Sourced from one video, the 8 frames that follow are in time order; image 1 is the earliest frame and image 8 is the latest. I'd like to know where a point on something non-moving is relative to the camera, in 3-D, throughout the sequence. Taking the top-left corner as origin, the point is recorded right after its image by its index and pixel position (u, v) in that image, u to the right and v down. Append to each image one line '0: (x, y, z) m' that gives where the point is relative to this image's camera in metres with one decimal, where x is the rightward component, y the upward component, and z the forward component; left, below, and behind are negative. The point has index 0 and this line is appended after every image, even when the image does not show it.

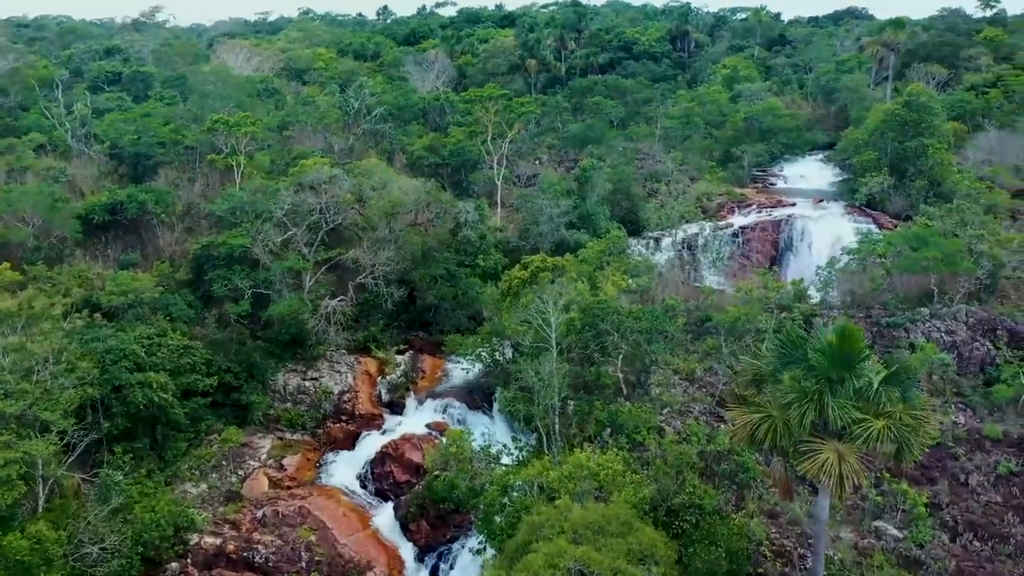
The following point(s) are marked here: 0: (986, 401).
0: (+12.3, -2.9, +19.3) m
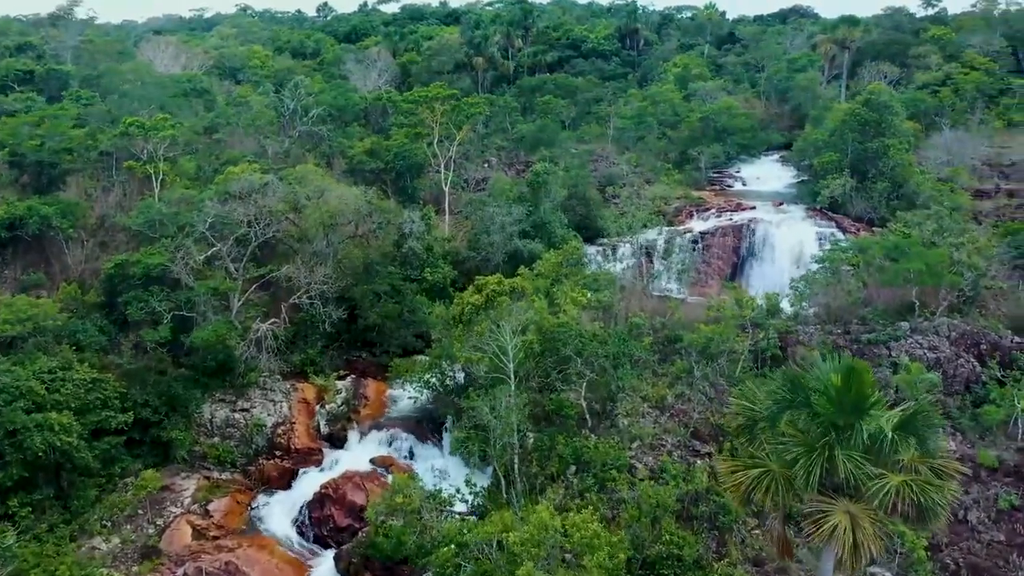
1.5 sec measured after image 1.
0: (+11.2, -3.3, +17.9) m
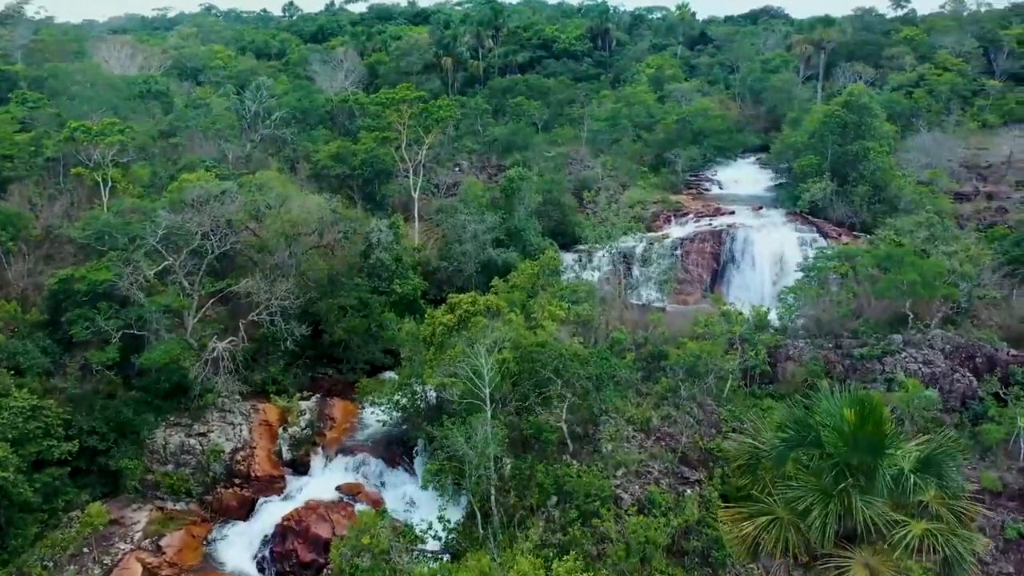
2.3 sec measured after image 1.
0: (+10.7, -3.6, +17.0) m
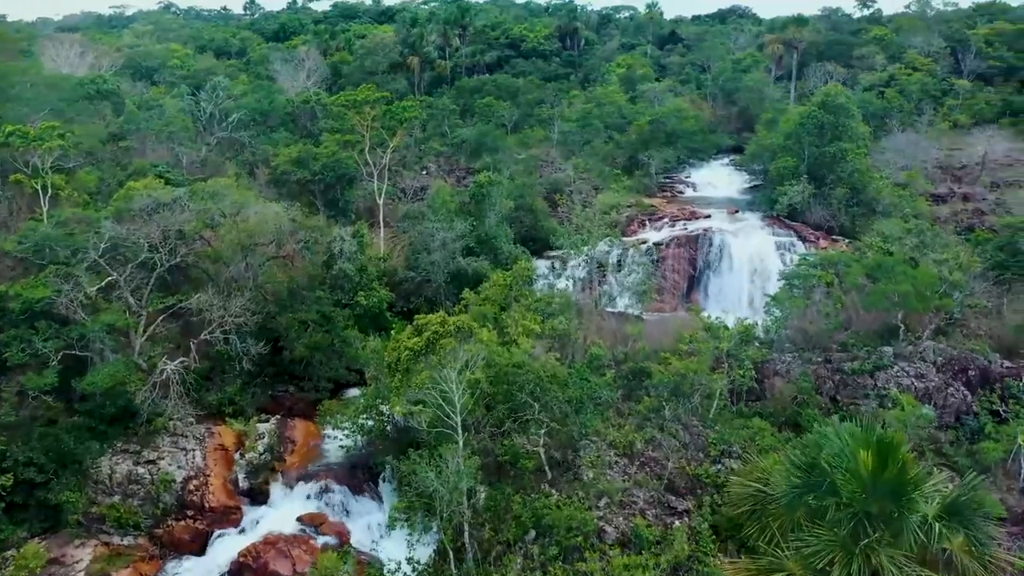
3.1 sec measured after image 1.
0: (+10.1, -3.8, +16.2) m
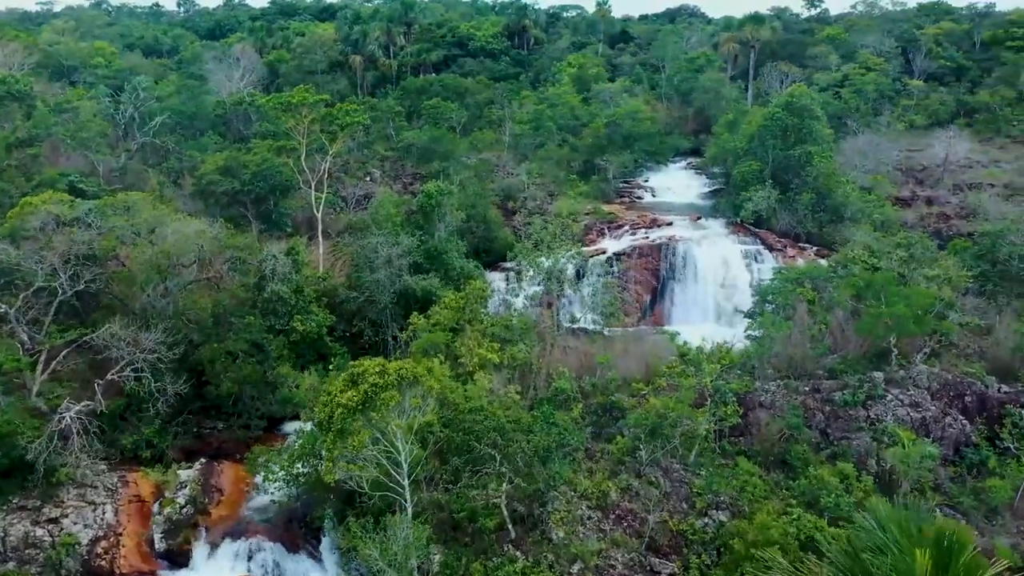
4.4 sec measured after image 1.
0: (+9.3, -4.3, +14.7) m
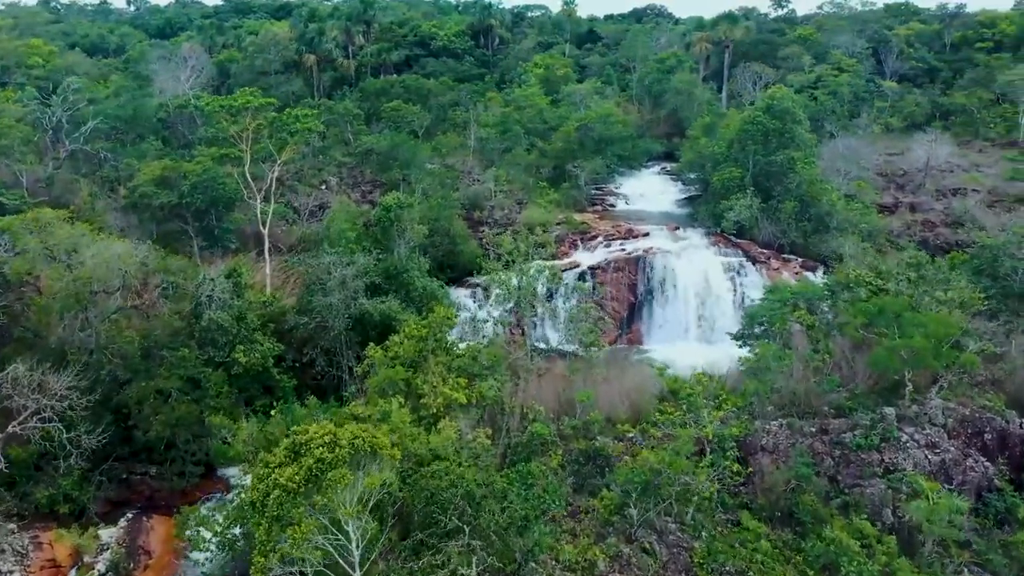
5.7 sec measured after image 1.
0: (+8.8, -4.8, +13.0) m
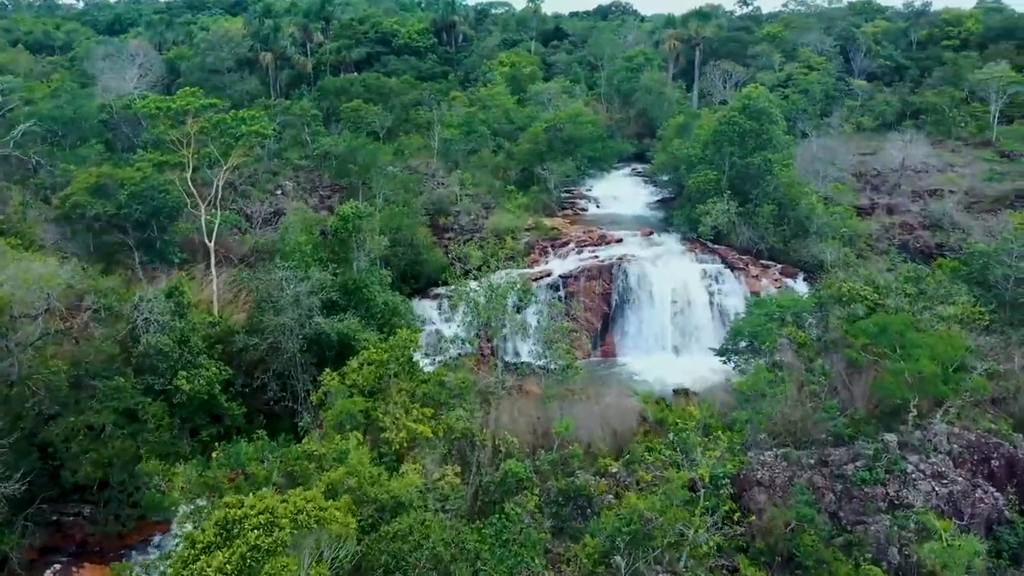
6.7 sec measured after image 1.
0: (+8.4, -5.1, +11.9) m
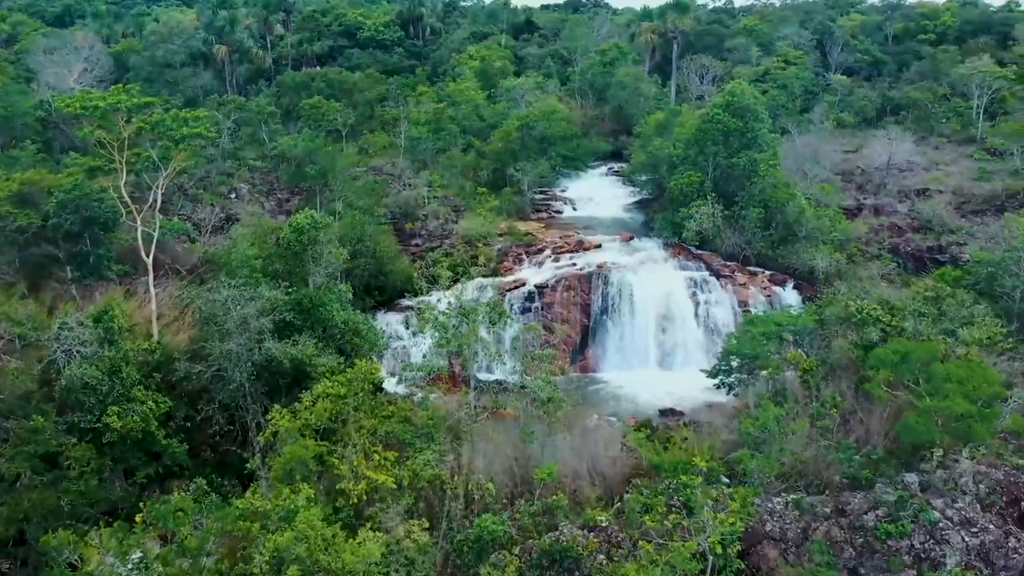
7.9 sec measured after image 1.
0: (+8.1, -5.5, +10.5) m
